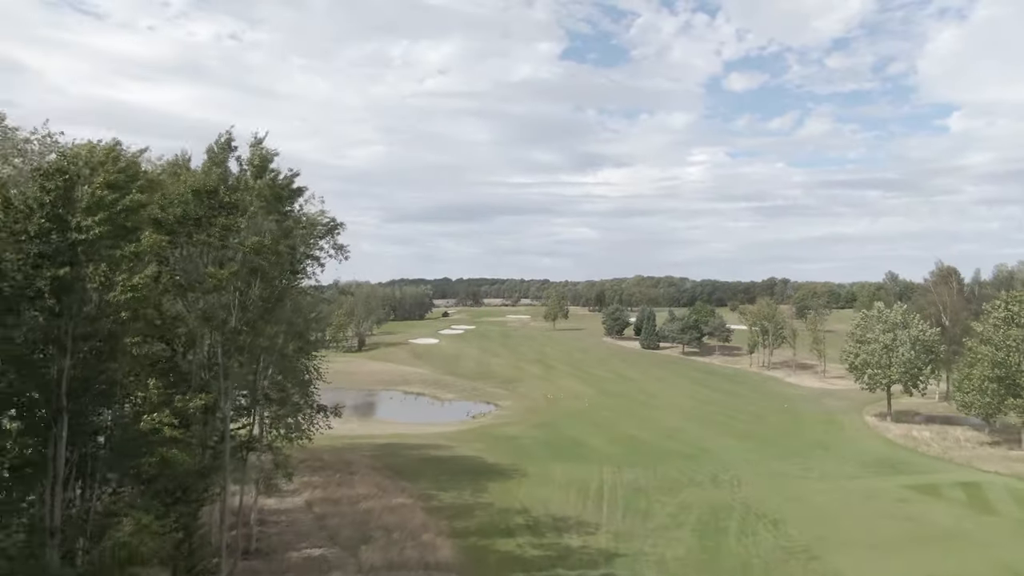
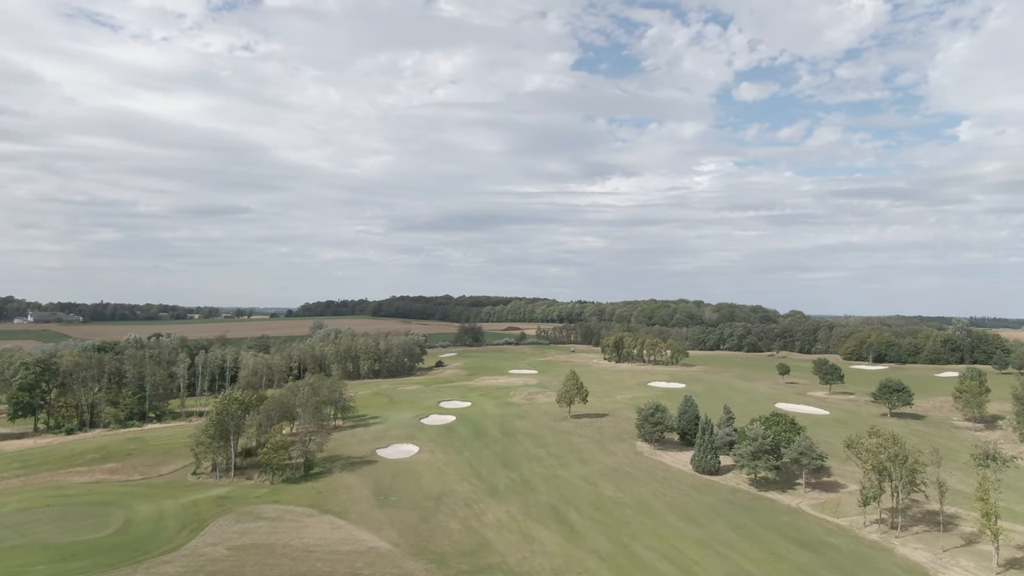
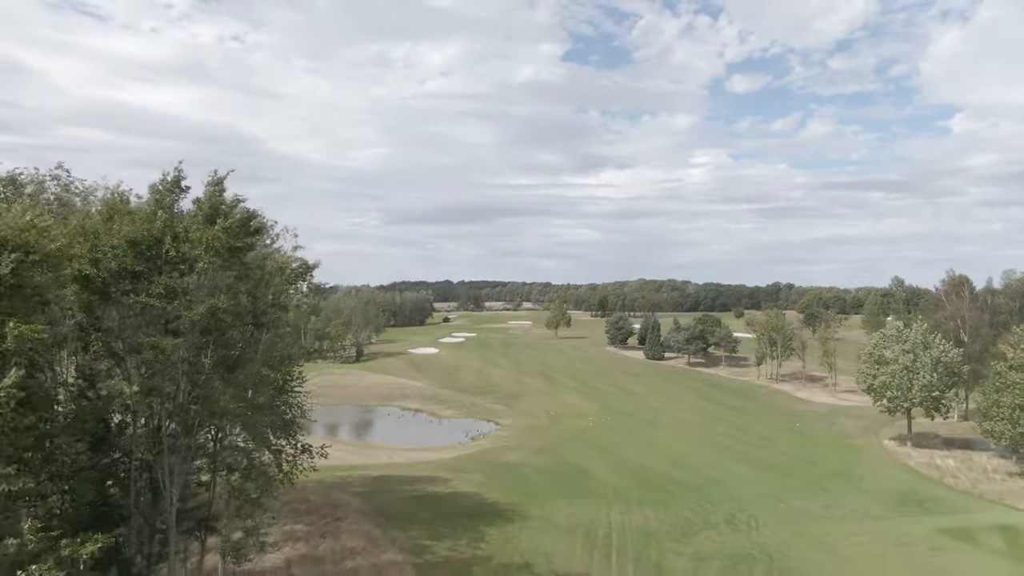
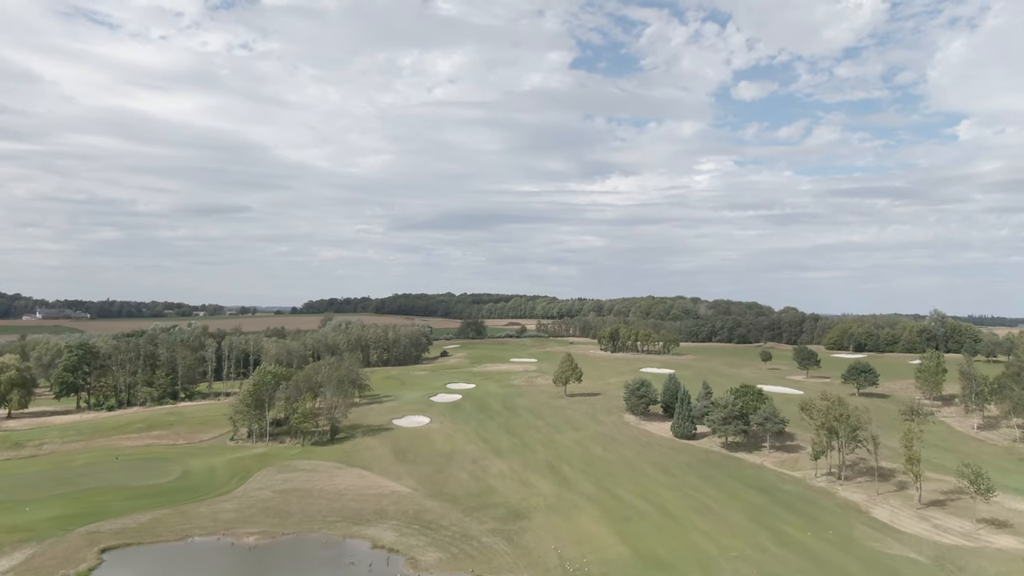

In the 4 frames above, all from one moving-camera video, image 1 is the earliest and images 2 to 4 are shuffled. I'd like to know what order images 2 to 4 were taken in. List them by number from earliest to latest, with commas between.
3, 4, 2
